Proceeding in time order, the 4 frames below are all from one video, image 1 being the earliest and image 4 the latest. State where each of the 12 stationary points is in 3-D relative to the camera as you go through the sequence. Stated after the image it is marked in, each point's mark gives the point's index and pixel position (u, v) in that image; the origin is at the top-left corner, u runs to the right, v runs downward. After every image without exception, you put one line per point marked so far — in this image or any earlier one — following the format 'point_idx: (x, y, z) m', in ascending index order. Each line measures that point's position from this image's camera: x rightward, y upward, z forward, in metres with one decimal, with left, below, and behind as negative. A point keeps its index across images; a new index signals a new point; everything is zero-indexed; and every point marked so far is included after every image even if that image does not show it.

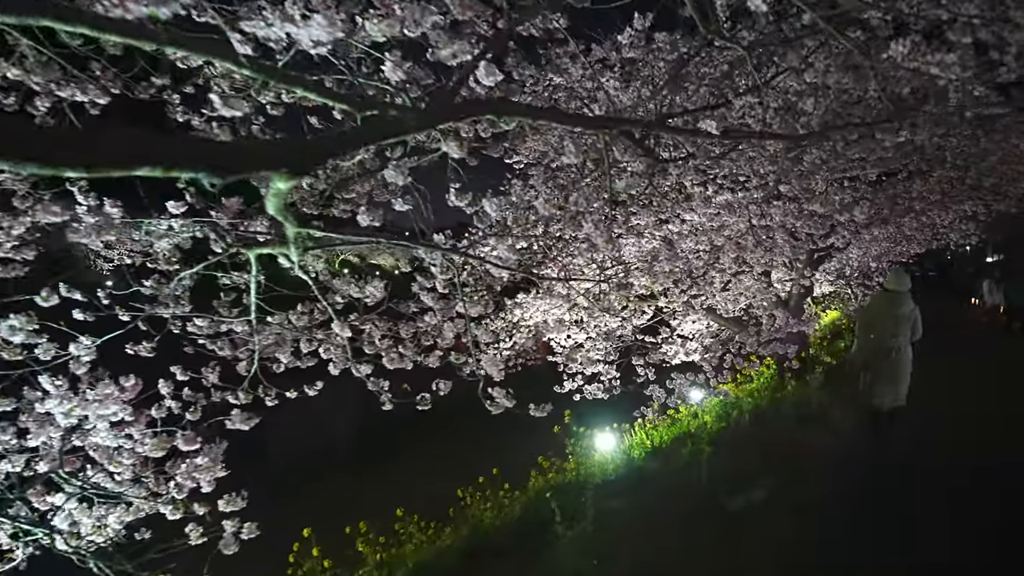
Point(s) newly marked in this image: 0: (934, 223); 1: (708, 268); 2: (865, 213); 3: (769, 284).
0: (+7.6, +1.1, +13.5) m
1: (+2.8, +0.4, +10.9) m
2: (+5.0, +1.3, +11.2) m
3: (+3.9, +0.1, +11.3) m
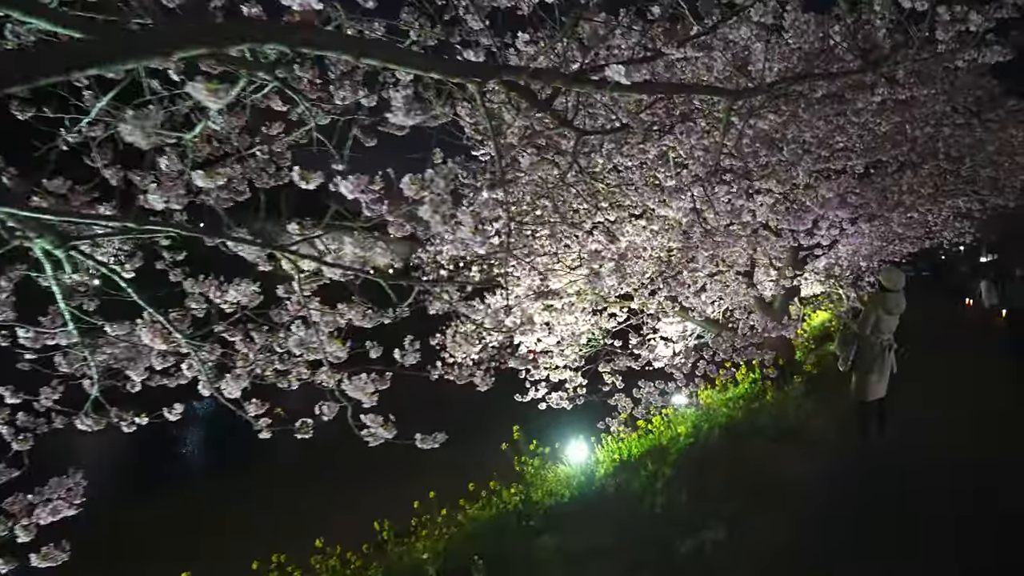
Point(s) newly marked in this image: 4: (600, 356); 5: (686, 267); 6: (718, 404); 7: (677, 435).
0: (+7.0, +1.1, +12.7) m
1: (+2.3, +0.4, +10.1) m
2: (+4.5, +1.3, +10.4) m
3: (+3.3, +0.1, +10.5) m
4: (+1.2, -1.0, +10.5) m
5: (+2.3, +0.3, +10.1) m
6: (+2.5, -1.4, +9.2) m
7: (+2.0, -1.6, +8.7) m
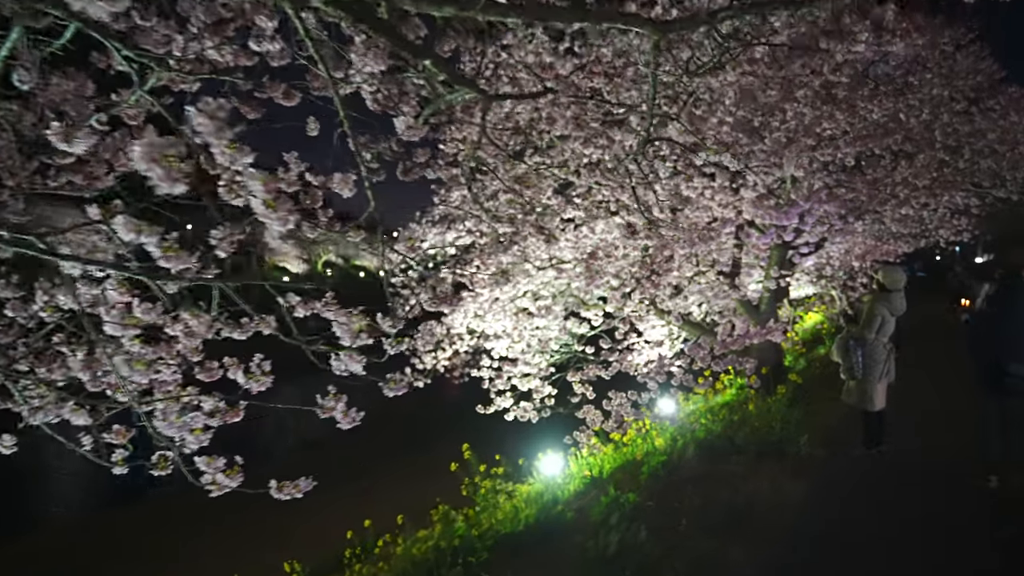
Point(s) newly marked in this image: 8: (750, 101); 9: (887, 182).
0: (+6.5, +1.1, +12.0) m
1: (+1.8, +0.4, +9.3) m
2: (+4.0, +1.2, +9.7) m
3: (+2.8, +0.1, +9.8) m
4: (+0.8, -1.0, +9.7) m
5: (+1.8, +0.3, +9.4) m
6: (+2.1, -1.4, +8.5) m
7: (+1.5, -1.7, +8.0) m
8: (+2.9, +2.4, +9.4) m
9: (+5.2, +1.4, +10.4) m
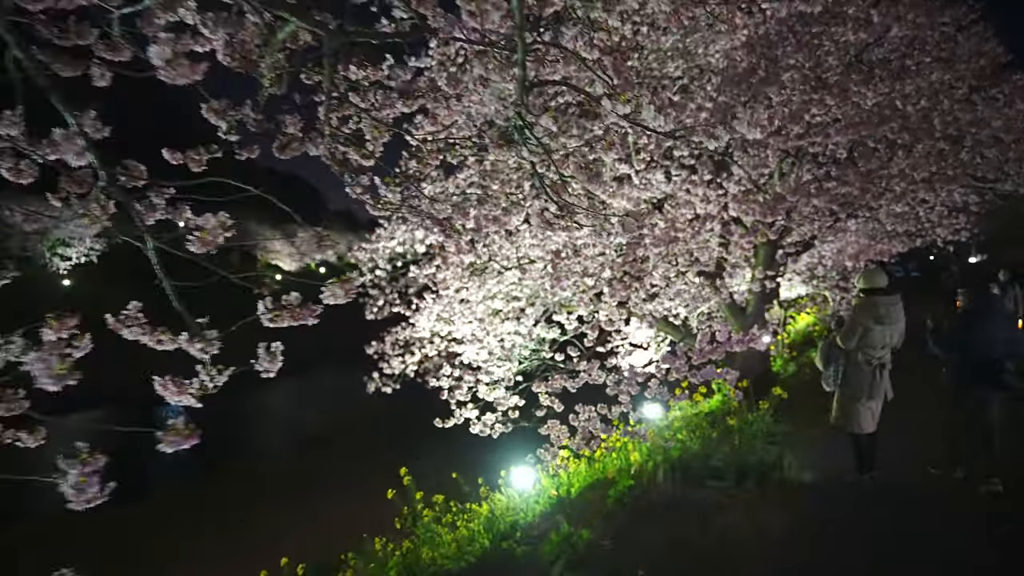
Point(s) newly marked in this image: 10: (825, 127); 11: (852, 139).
0: (+6.1, +1.1, +11.2) m
1: (+1.4, +0.4, +8.6) m
2: (+3.6, +1.2, +8.9) m
3: (+2.4, 0.0, +9.0) m
4: (+0.4, -1.0, +8.9) m
5: (+1.4, +0.2, +8.6) m
6: (+1.7, -1.5, +7.7) m
7: (+1.1, -1.7, +7.2) m
8: (+2.5, +2.4, +8.6) m
9: (+4.7, +1.4, +9.6) m
10: (+3.7, +1.9, +8.8) m
11: (+4.1, +1.8, +9.2) m
